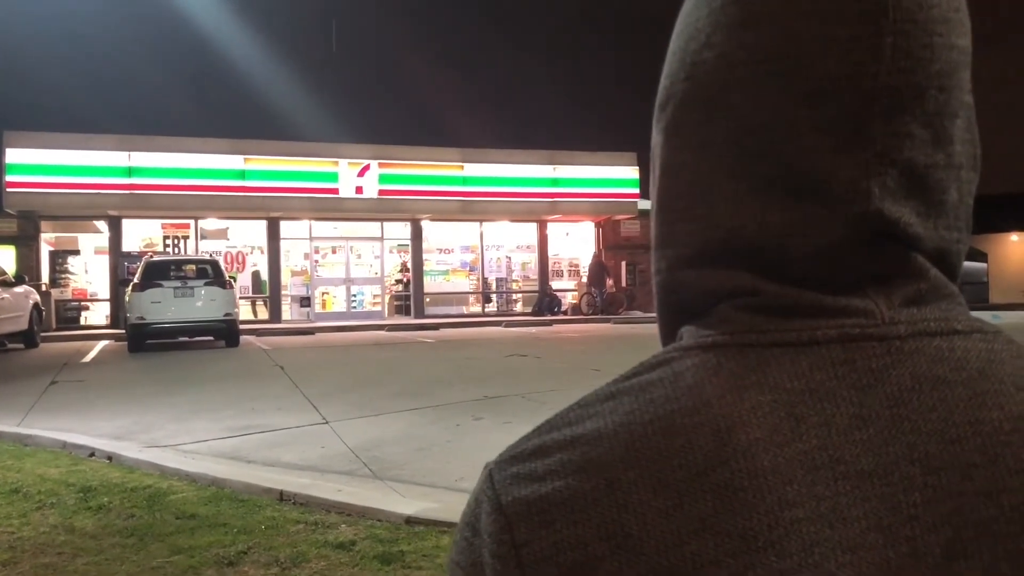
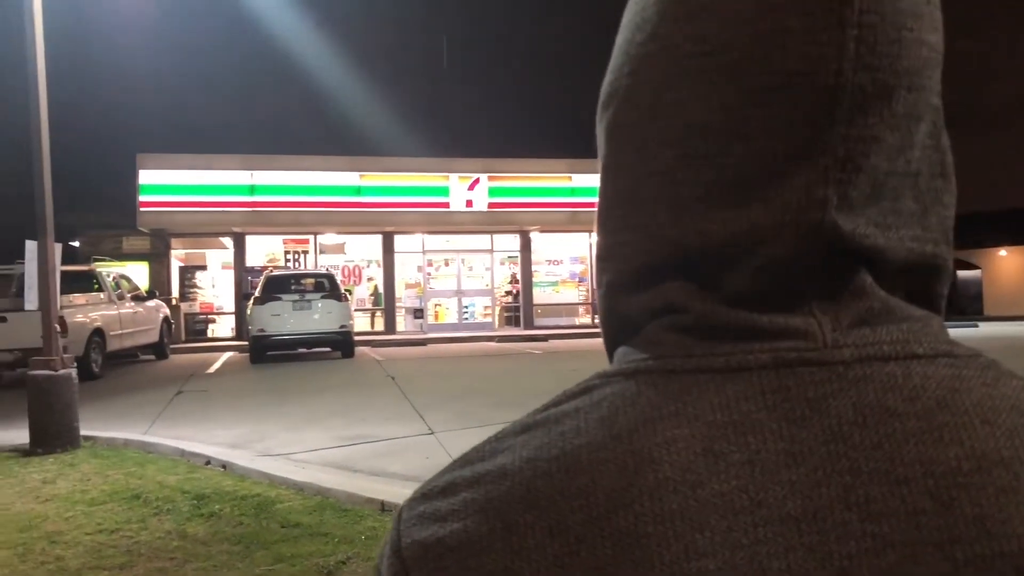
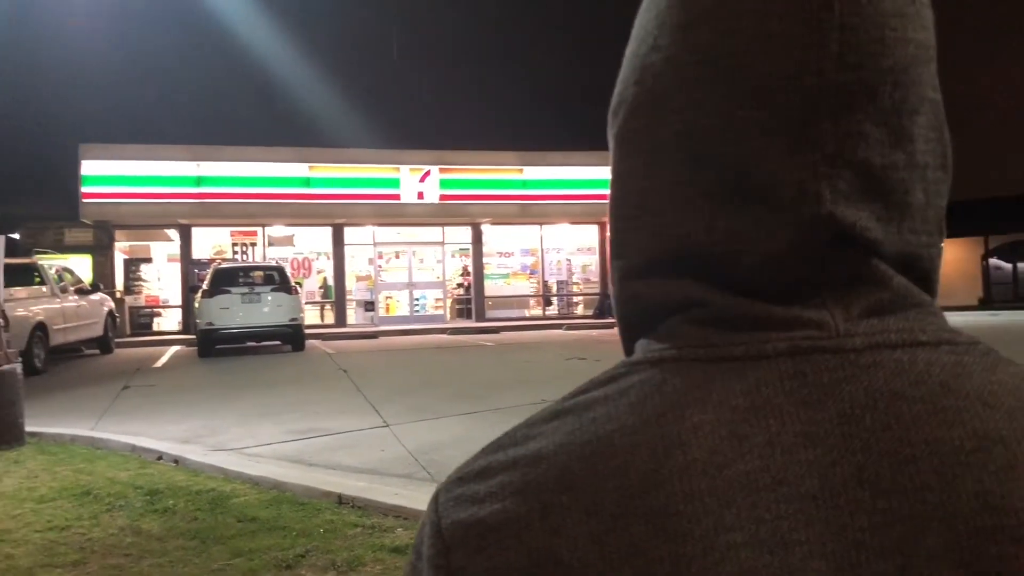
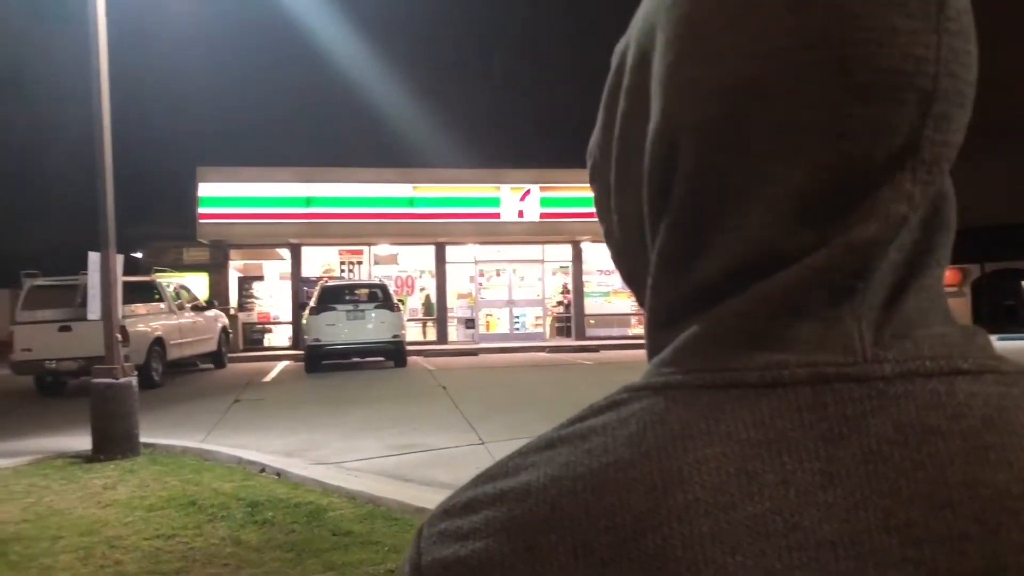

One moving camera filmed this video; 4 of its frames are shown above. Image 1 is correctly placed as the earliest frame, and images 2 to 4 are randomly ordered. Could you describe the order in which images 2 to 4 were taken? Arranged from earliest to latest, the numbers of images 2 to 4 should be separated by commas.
3, 2, 4
